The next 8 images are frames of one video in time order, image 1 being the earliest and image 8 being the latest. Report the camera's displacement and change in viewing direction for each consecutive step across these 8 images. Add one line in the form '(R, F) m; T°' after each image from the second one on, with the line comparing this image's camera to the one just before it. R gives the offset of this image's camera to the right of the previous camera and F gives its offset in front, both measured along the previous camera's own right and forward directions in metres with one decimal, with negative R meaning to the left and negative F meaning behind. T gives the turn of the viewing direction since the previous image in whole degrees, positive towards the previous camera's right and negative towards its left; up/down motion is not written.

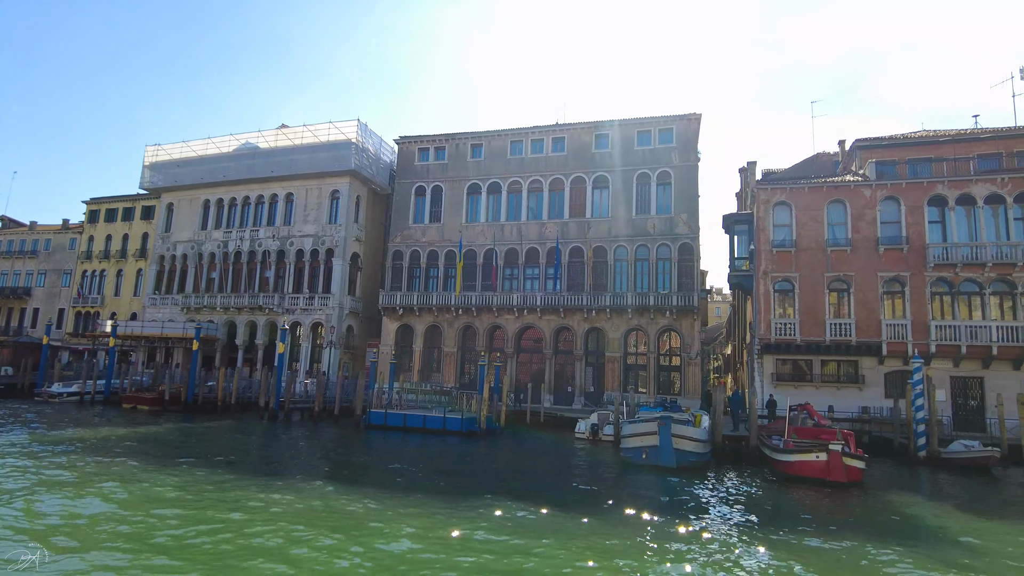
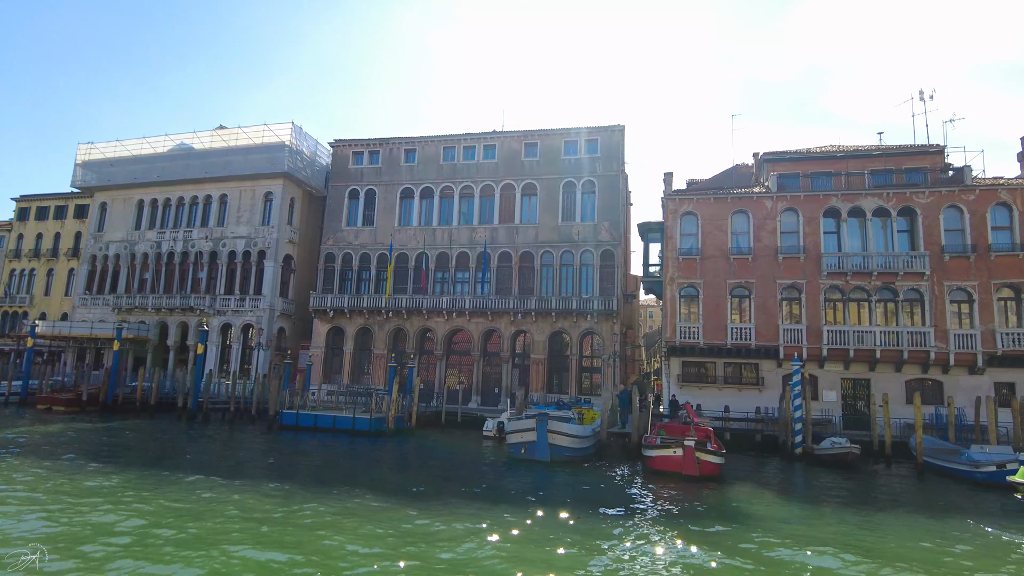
(+1.9, -0.8) m; +3°
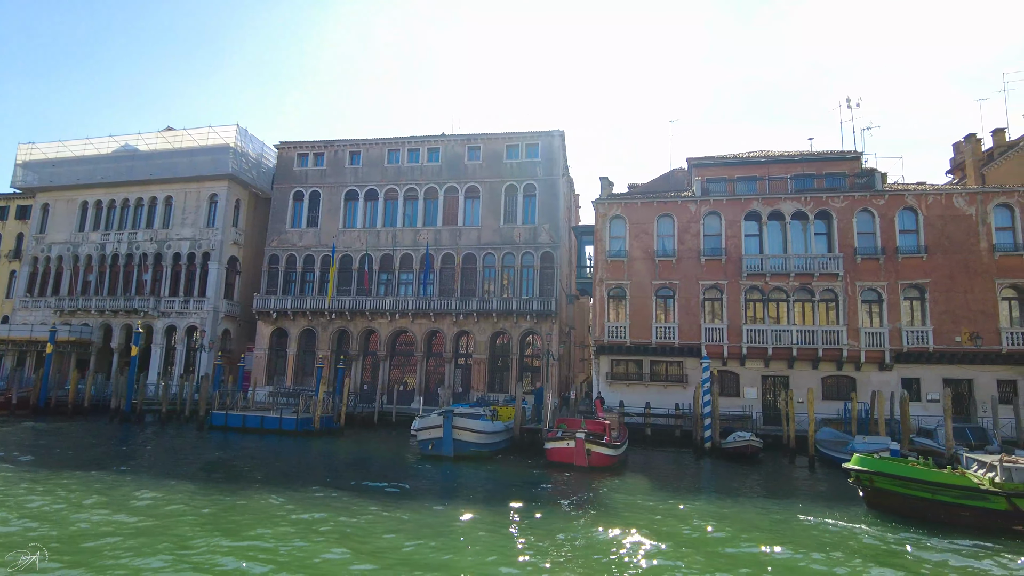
(+1.7, -0.6) m; +2°
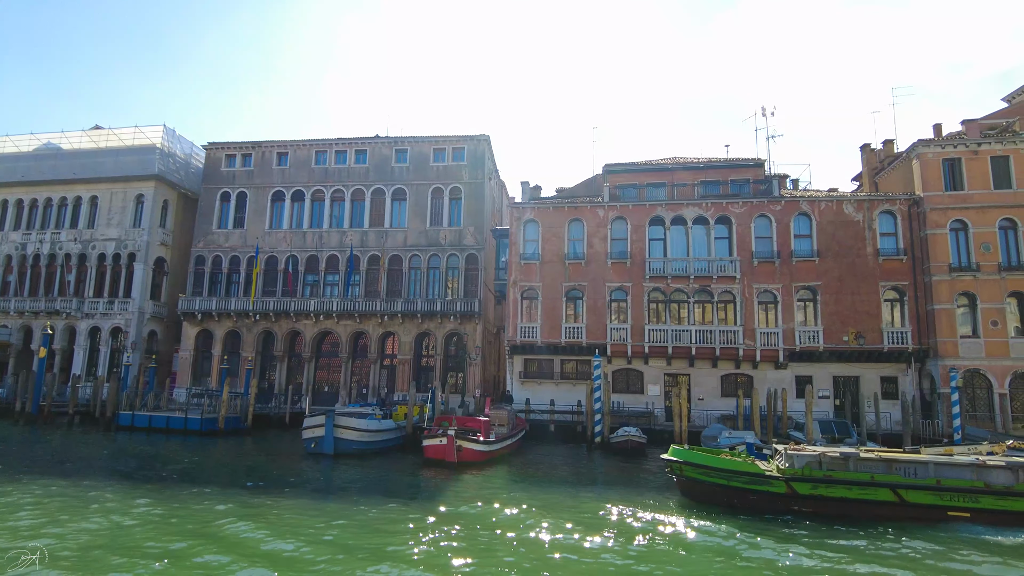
(+2.2, -0.7) m; +3°
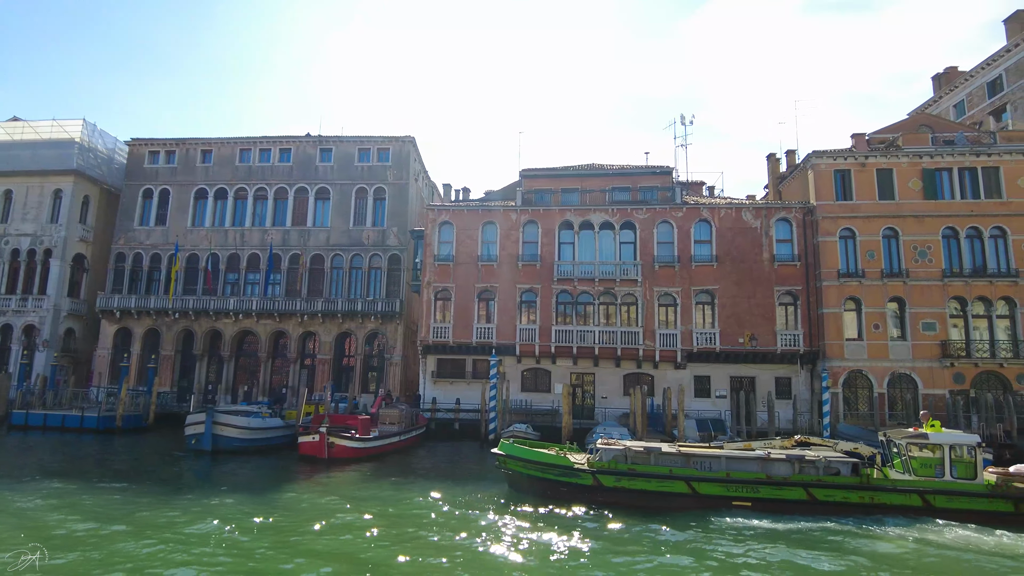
(+2.2, -0.6) m; +3°
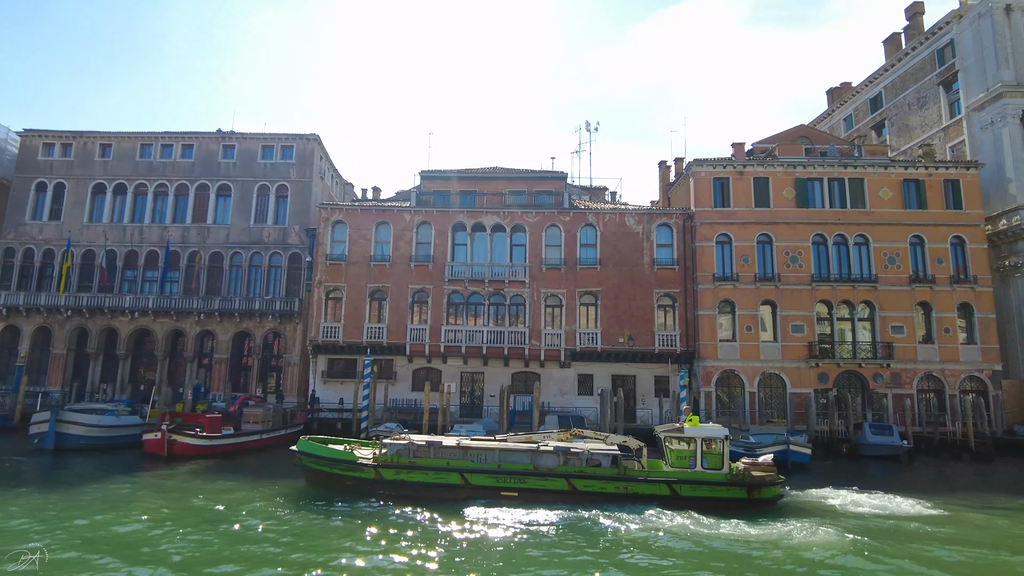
(+2.8, -0.6) m; +4°
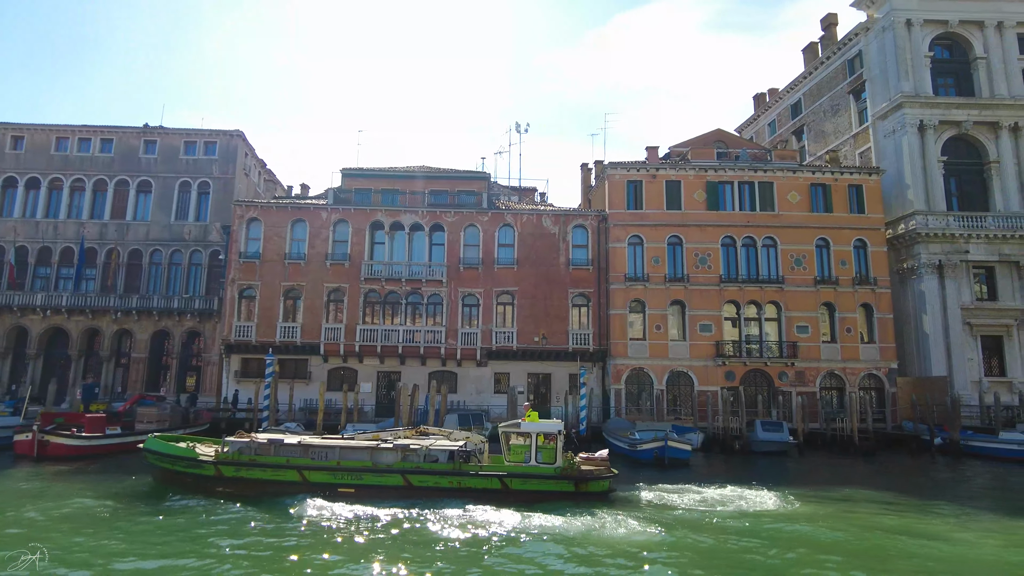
(+2.1, -0.3) m; +3°
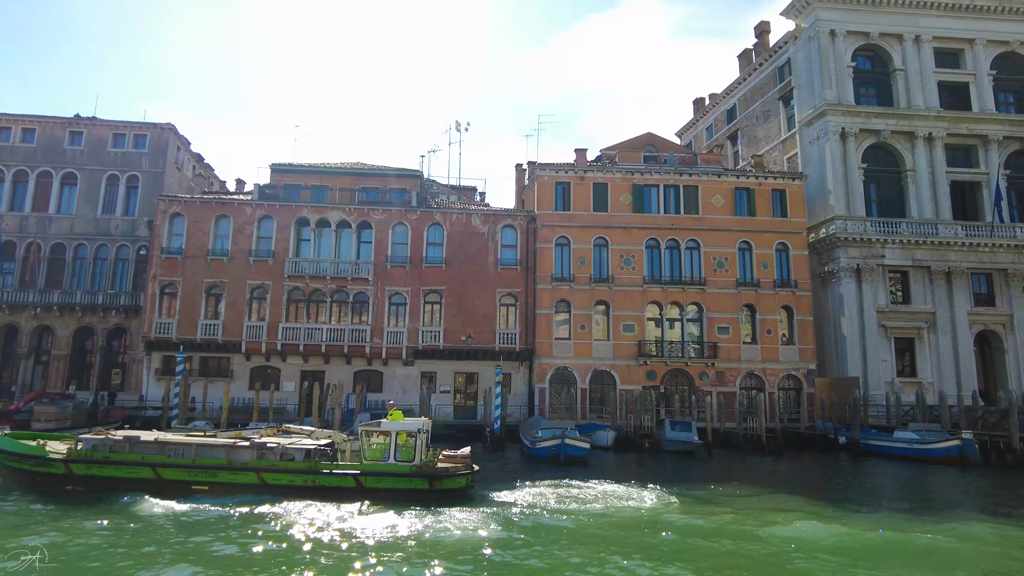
(+1.8, -0.1) m; +3°
